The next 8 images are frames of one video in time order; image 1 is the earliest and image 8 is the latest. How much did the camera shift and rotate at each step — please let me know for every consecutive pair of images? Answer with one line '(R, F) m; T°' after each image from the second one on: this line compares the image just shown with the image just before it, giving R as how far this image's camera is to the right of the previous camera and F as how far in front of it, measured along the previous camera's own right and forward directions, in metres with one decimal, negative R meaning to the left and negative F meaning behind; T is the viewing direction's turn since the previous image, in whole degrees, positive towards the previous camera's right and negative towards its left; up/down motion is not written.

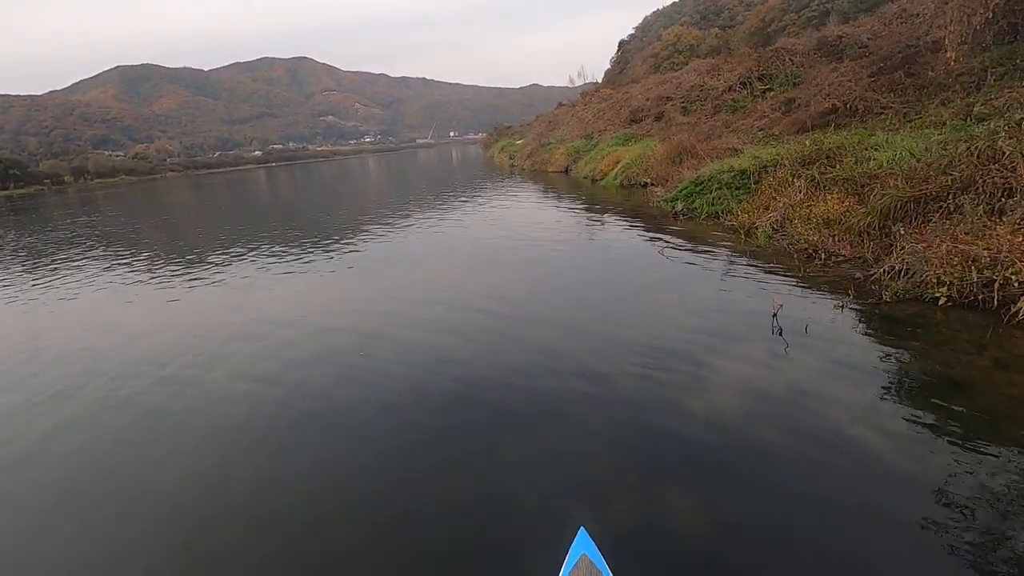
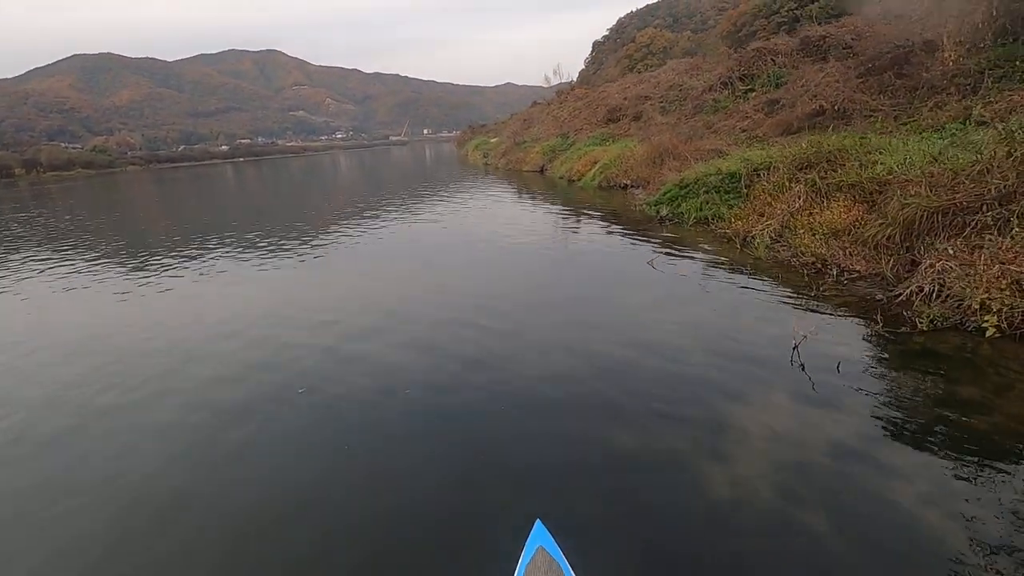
(0.0, +0.9) m; +3°
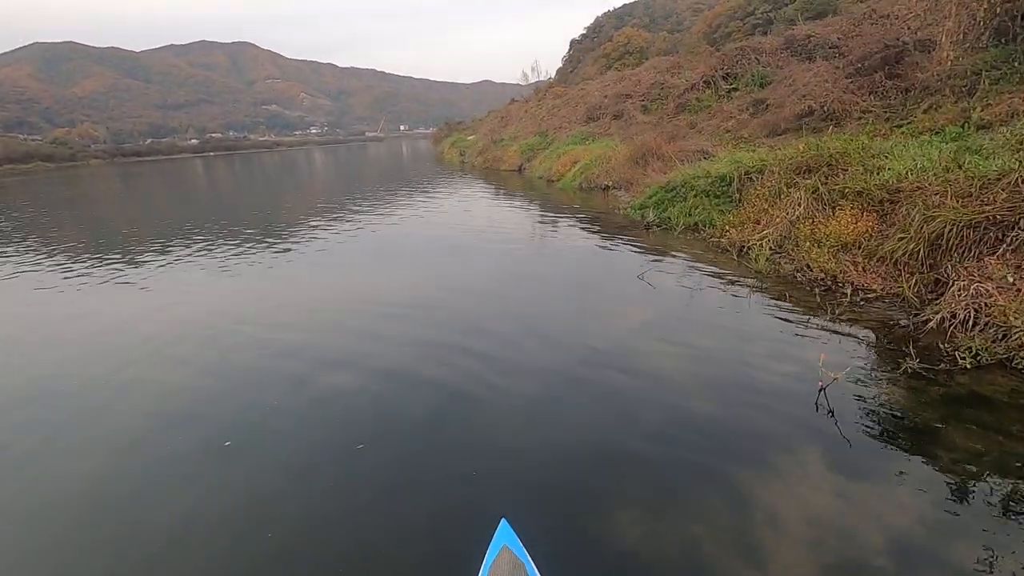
(0.0, +0.7) m; +2°
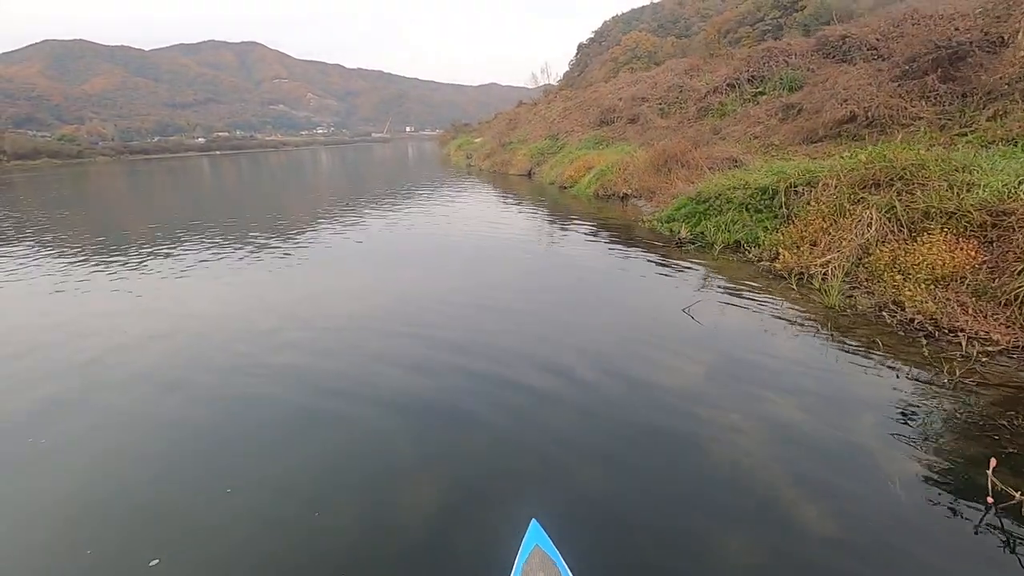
(-0.2, +1.0) m; 0°
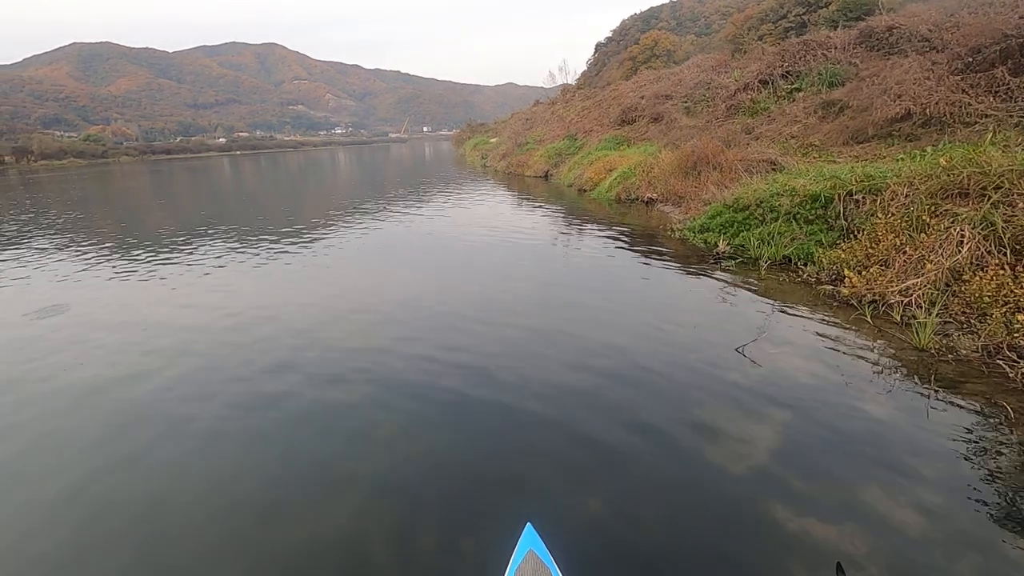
(0.0, +0.9) m; -2°
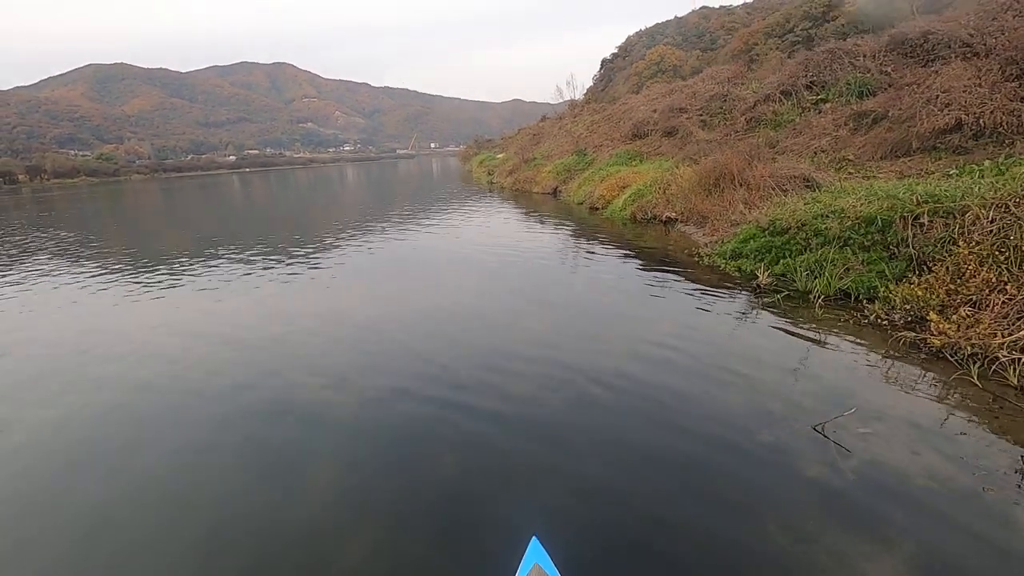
(0.0, +1.0) m; -1°
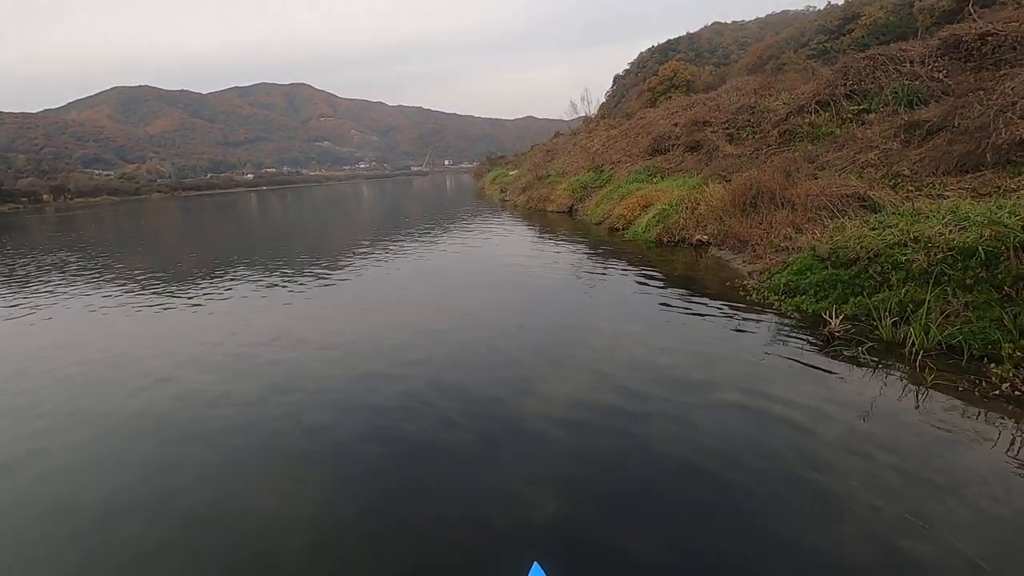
(0.0, +1.1) m; -1°
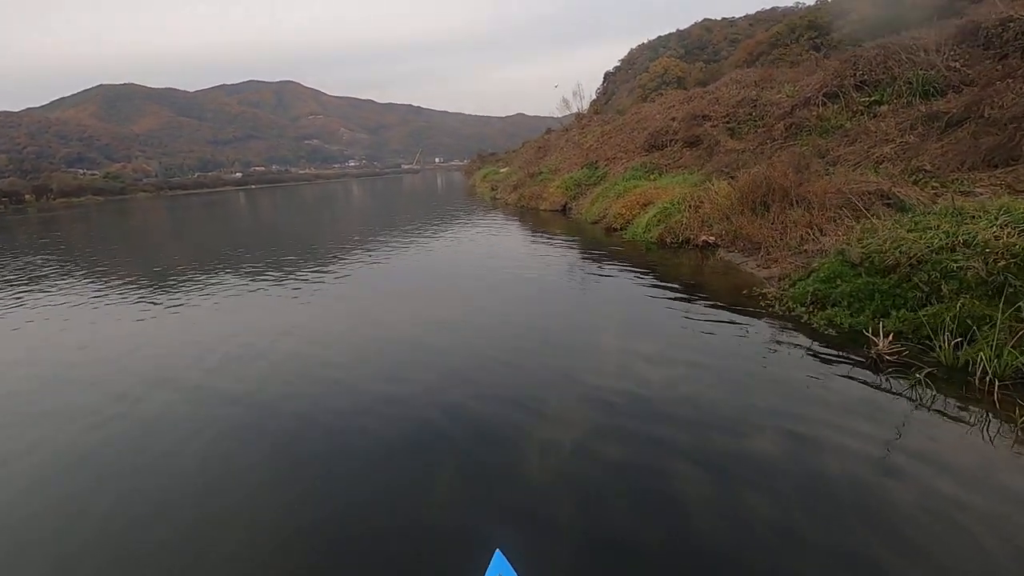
(0.0, +0.8) m; +1°
